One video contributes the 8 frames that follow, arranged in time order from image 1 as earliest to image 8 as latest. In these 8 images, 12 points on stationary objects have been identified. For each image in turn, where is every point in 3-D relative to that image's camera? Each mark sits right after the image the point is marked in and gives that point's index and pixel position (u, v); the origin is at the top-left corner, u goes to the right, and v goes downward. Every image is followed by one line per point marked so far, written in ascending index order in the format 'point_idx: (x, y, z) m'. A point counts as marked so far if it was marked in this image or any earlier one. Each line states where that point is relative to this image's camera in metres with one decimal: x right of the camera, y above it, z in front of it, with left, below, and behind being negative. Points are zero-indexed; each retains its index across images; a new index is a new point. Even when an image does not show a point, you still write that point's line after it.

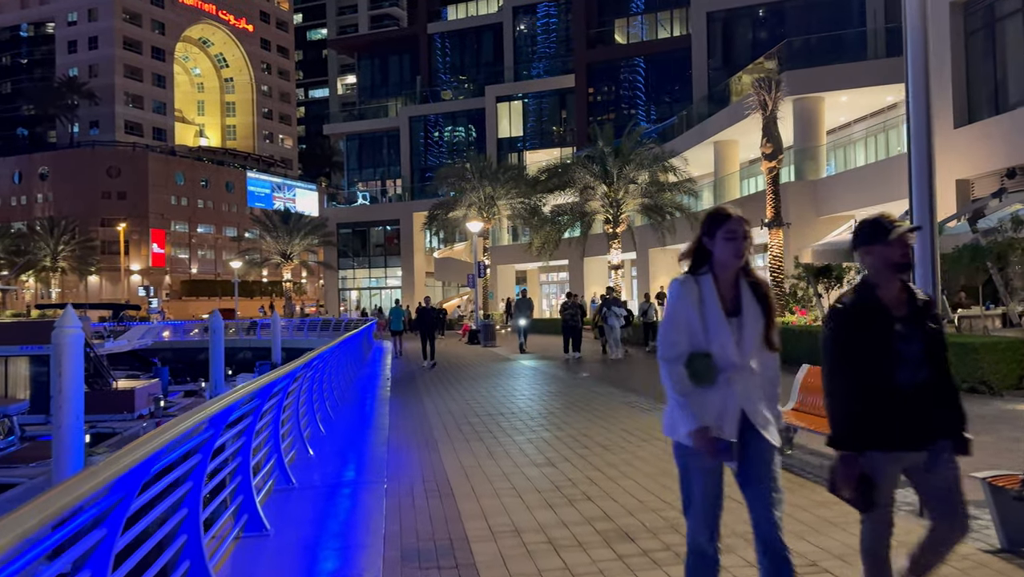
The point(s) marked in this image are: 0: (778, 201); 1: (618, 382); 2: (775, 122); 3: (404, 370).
0: (+5.7, +1.9, +18.0) m
1: (+1.6, -1.4, +12.8) m
2: (+5.6, +3.6, +18.0) m
3: (-2.2, -1.7, +17.5) m
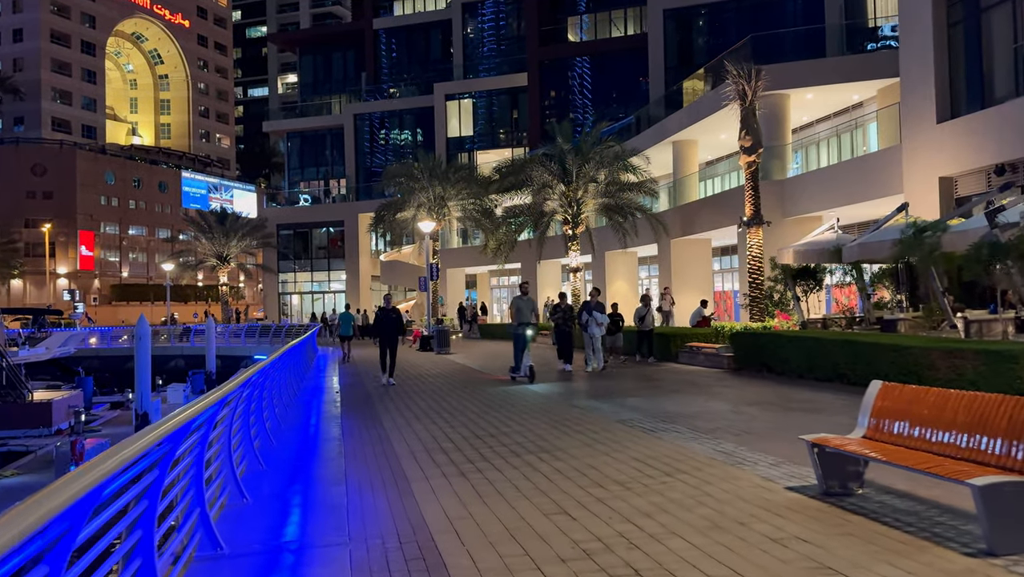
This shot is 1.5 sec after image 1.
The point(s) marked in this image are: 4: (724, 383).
0: (+4.9, +1.8, +16.9) m
1: (+1.2, -1.5, +11.3) m
2: (+4.8, +3.5, +16.8) m
3: (-2.9, -1.8, +15.8) m
4: (+3.3, -1.4, +12.8) m
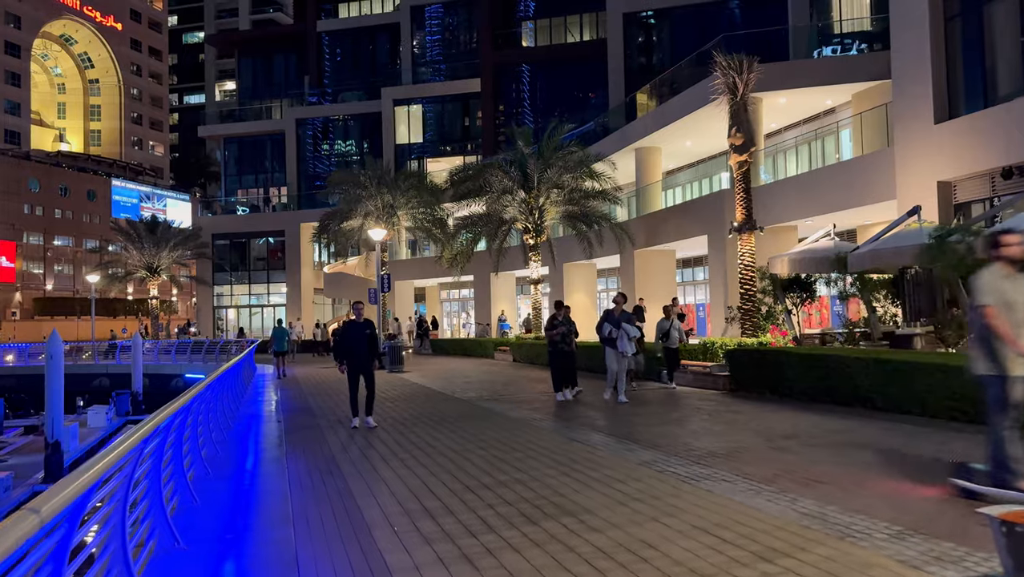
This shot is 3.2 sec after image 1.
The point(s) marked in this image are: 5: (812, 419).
0: (+4.3, +1.6, +15.4) m
1: (+1.0, -1.6, +9.5) m
2: (+4.3, +3.3, +15.4) m
3: (-3.4, -2.0, +13.7) m
4: (+3.0, -1.6, +11.2) m
5: (+3.5, -1.5, +9.8) m
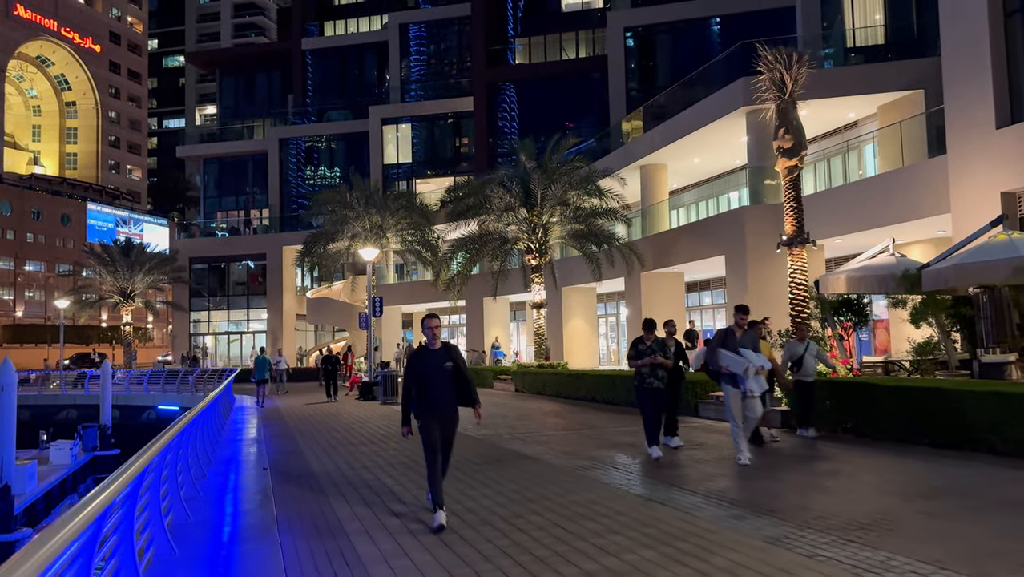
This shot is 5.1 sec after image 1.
0: (+4.6, +1.2, +13.6) m
1: (+1.4, -1.7, +7.6) m
2: (+4.6, +2.9, +13.7) m
3: (-3.1, -2.2, +11.6) m
4: (+3.4, -1.8, +9.3) m
5: (+3.9, -1.7, +8.0) m
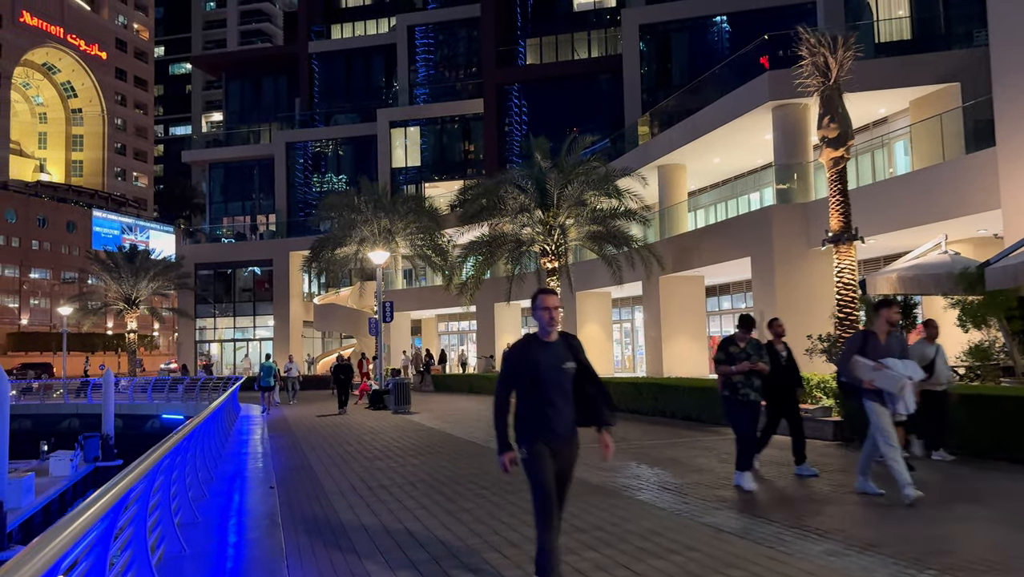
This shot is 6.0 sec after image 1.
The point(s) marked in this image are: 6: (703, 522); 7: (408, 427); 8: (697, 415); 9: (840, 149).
0: (+5.0, +1.2, +12.7) m
1: (+1.8, -1.7, +6.6) m
2: (+4.9, +2.9, +12.7) m
3: (-2.7, -2.3, +10.7) m
4: (+3.7, -1.8, +8.3) m
5: (+4.3, -1.7, +7.0) m
6: (+1.3, -1.6, +6.0) m
7: (-2.0, -2.6, +16.1) m
8: (+3.1, -2.2, +14.4) m
9: (+4.9, +2.1, +12.6) m
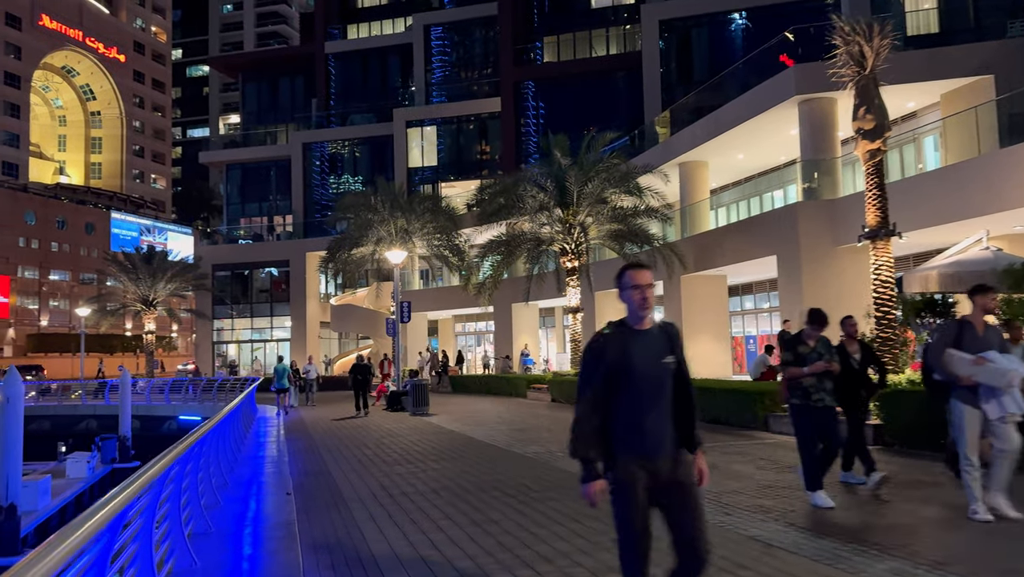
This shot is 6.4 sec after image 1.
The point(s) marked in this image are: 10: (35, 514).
0: (+5.3, +1.3, +12.2) m
1: (+2.0, -1.7, +6.2) m
2: (+5.3, +2.9, +12.2) m
3: (-2.4, -2.2, +10.4) m
4: (+4.0, -1.7, +7.8) m
5: (+4.5, -1.6, +6.5) m
6: (+1.5, -1.6, +5.6) m
7: (-1.6, -2.6, +15.7) m
8: (+3.5, -2.1, +13.9) m
9: (+5.2, +2.1, +12.1) m
10: (-10.1, -4.7, +17.8) m
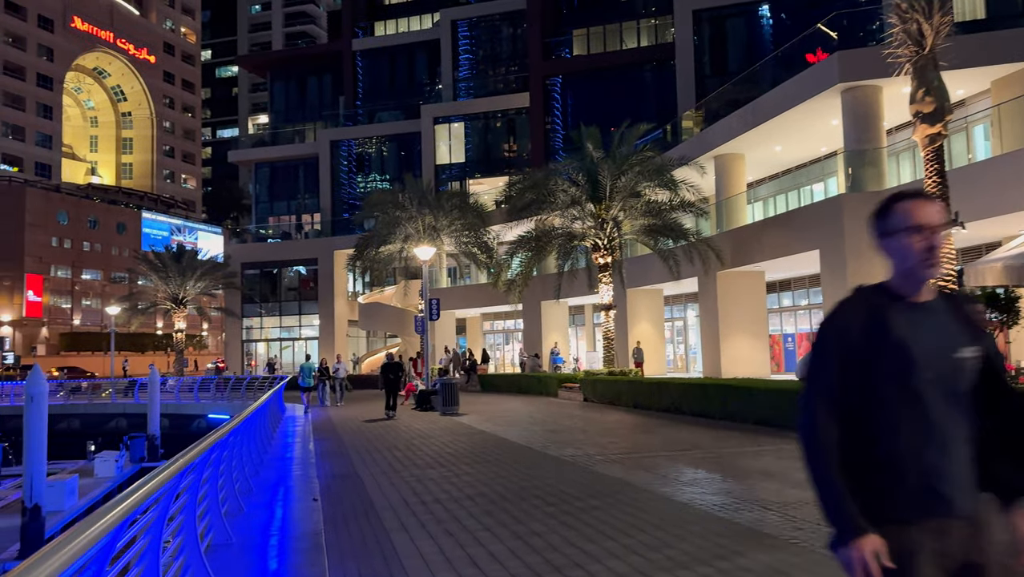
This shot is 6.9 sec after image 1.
0: (+5.8, +1.3, +11.4) m
1: (+2.3, -1.6, +5.6) m
2: (+5.7, +3.0, +11.5) m
3: (-2.0, -2.2, +9.9) m
4: (+4.3, -1.7, +7.1) m
5: (+4.8, -1.5, +5.8) m
6: (+1.8, -1.5, +5.0) m
7: (-1.0, -2.5, +15.2) m
8: (+4.0, -2.0, +13.2) m
9: (+5.7, +2.2, +11.3) m
10: (-9.4, -4.7, +17.6) m
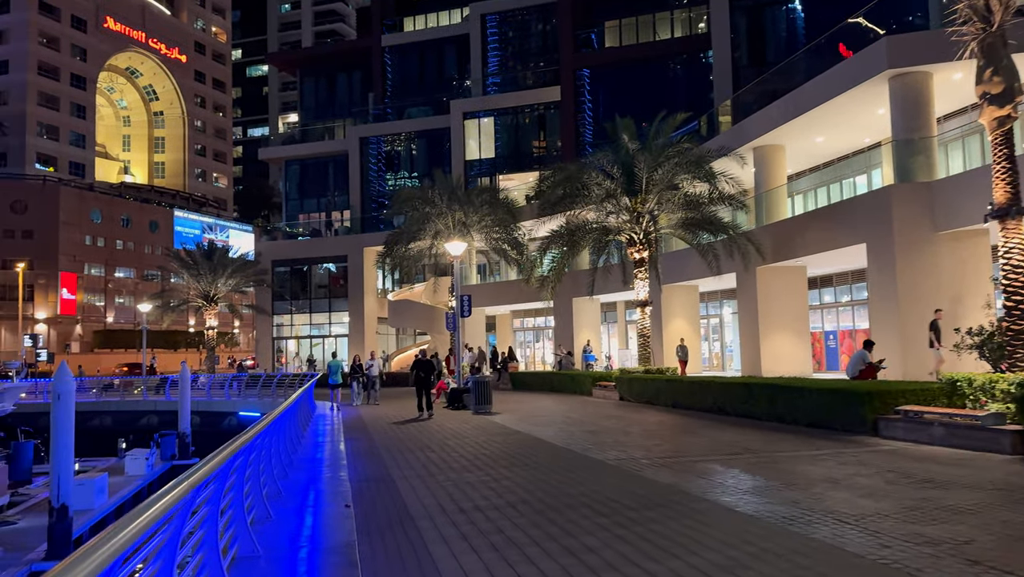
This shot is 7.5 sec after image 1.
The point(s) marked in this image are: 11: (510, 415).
0: (+6.3, +1.4, +10.7) m
1: (+2.6, -1.5, +4.9) m
2: (+6.2, +3.1, +10.7) m
3: (-1.5, -2.1, +9.4) m
4: (+4.7, -1.6, +6.5) m
5: (+5.1, -1.5, +5.1) m
6: (+2.1, -1.5, +4.4) m
7: (-0.3, -2.5, +14.7) m
8: (+4.6, -2.0, +12.5) m
9: (+6.2, +2.3, +10.6) m
10: (-8.7, -4.6, +17.3) m
11: (0.0, -2.8, +18.8) m
